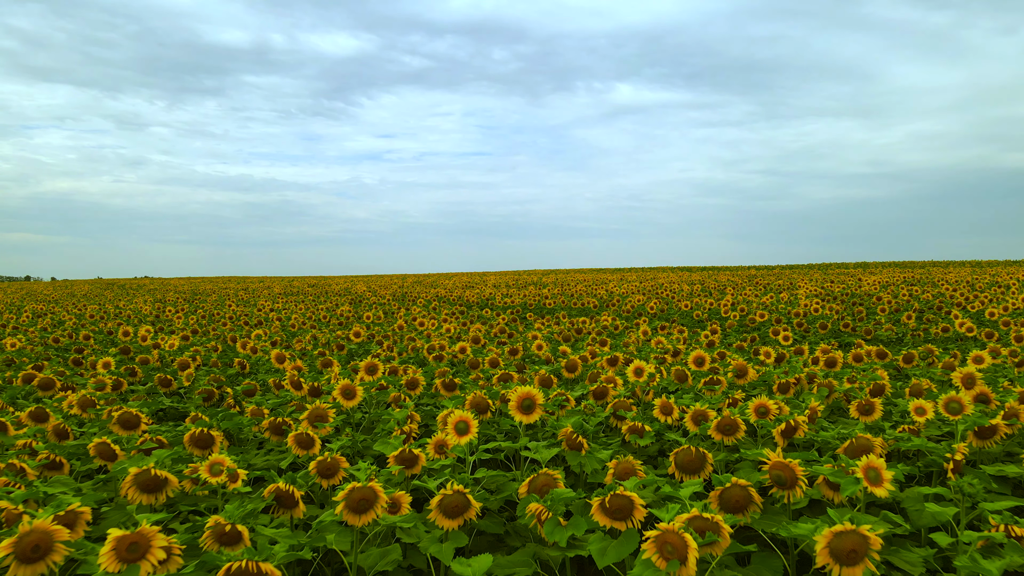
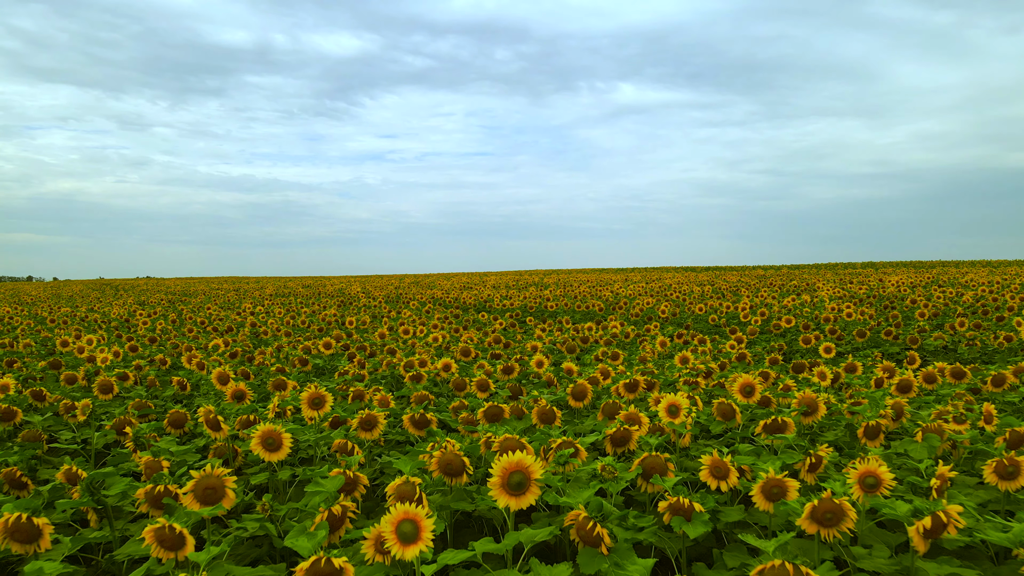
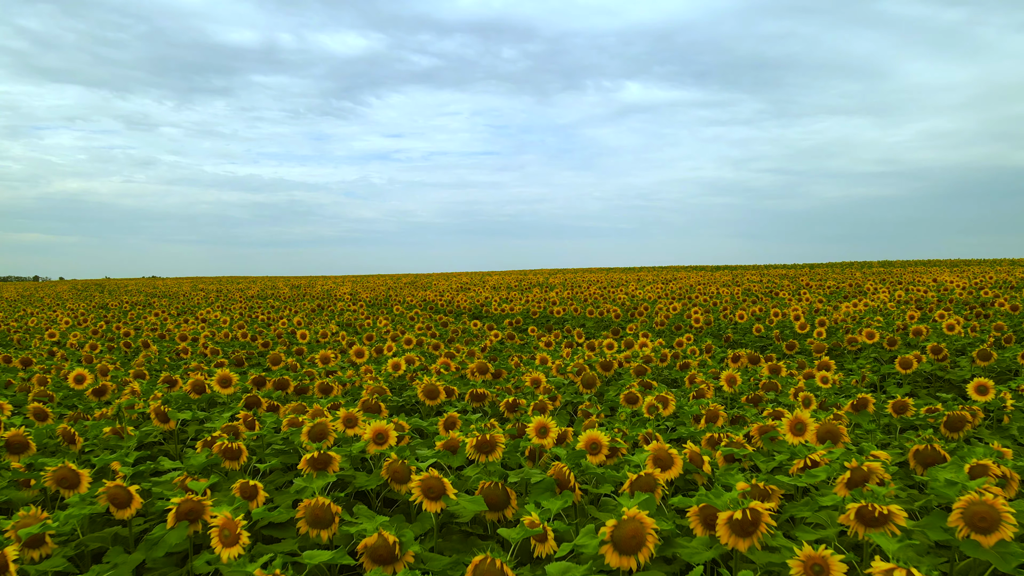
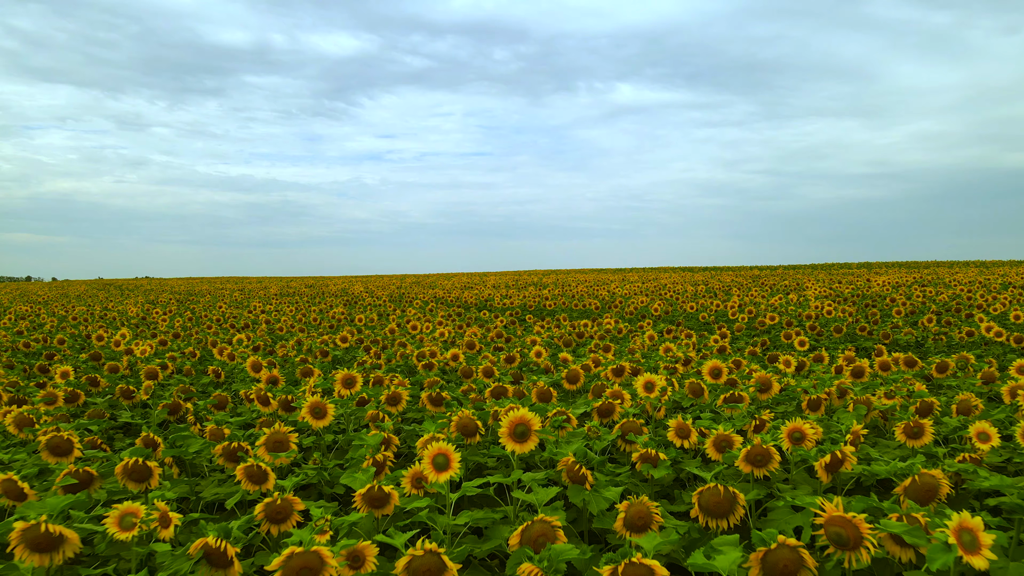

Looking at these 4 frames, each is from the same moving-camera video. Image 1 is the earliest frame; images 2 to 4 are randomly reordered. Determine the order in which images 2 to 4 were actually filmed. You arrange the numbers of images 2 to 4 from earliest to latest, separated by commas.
4, 2, 3
